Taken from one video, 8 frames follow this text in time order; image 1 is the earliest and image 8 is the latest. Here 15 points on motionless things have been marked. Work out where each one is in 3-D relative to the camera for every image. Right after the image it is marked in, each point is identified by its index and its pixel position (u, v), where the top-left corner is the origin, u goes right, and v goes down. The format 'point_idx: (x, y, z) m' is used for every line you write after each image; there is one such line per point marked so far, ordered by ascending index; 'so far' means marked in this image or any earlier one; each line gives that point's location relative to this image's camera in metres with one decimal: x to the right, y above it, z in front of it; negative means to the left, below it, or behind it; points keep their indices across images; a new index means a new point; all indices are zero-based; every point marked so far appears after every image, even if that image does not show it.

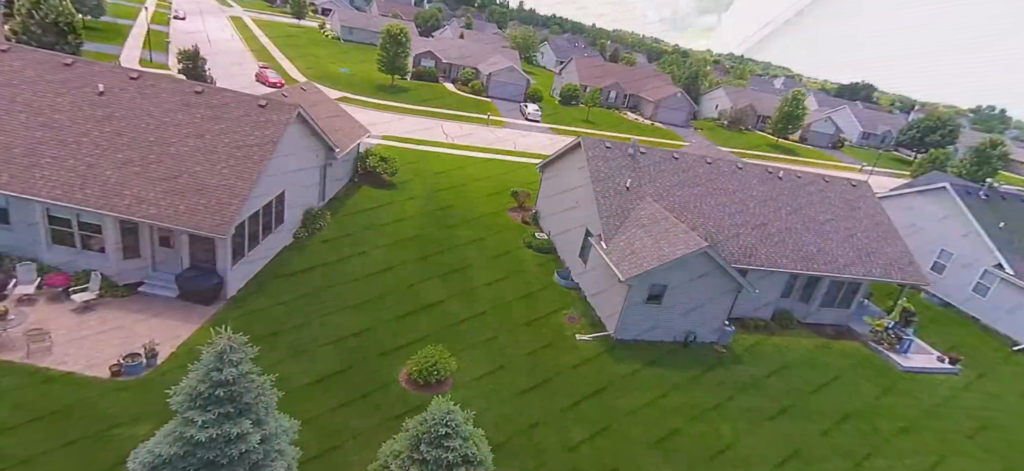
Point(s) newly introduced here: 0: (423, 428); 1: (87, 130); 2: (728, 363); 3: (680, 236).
0: (-1.8, -4.1, +10.4) m
1: (-14.1, +3.6, +16.5) m
2: (+8.4, -4.9, +18.9) m
3: (+6.5, -0.2, +18.5) m
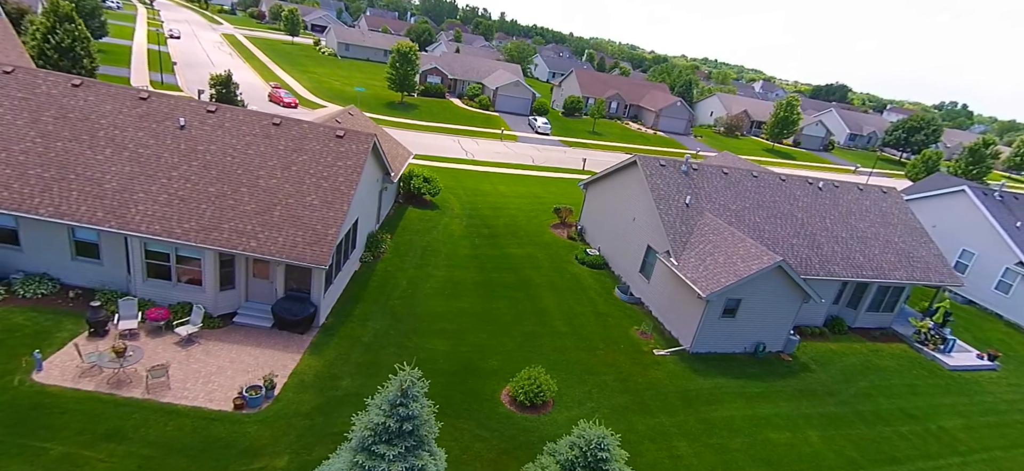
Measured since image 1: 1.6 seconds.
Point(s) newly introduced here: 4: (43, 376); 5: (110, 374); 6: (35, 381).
0: (+1.5, -4.7, +10.8) m
1: (-11.2, +2.4, +16.6) m
2: (+11.4, -5.4, +19.6) m
3: (+9.4, -0.7, +19.2) m
4: (-11.9, -3.6, +12.7) m
5: (-10.7, -3.7, +13.4) m
6: (-12.0, -3.6, +12.5) m
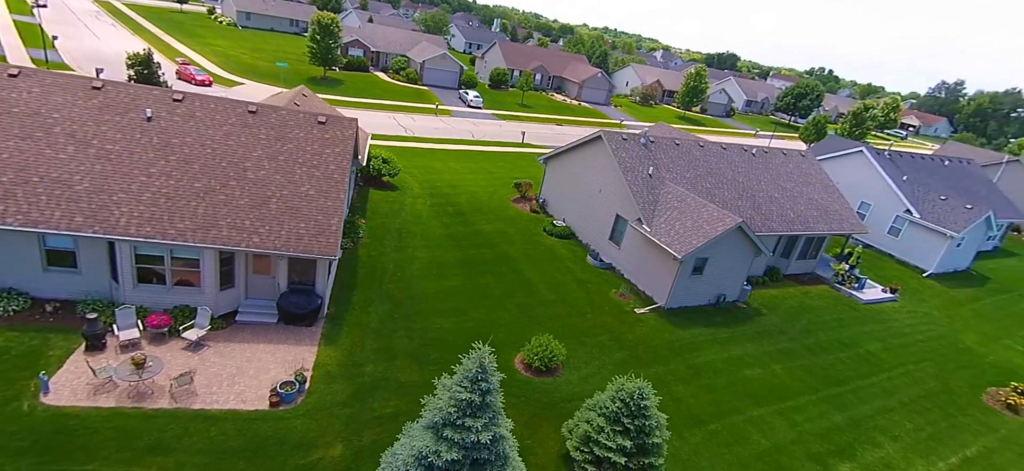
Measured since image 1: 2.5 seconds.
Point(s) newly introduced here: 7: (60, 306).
0: (+2.7, -4.2, +12.2) m
1: (-11.2, +2.4, +15.4) m
2: (+11.0, -3.7, +22.5) m
3: (+8.8, +0.8, +21.5) m
4: (-10.9, -3.8, +11.8) m
5: (-9.8, -3.8, +12.7) m
6: (-10.9, -3.9, +11.6) m
7: (-13.0, -2.1, +14.4) m
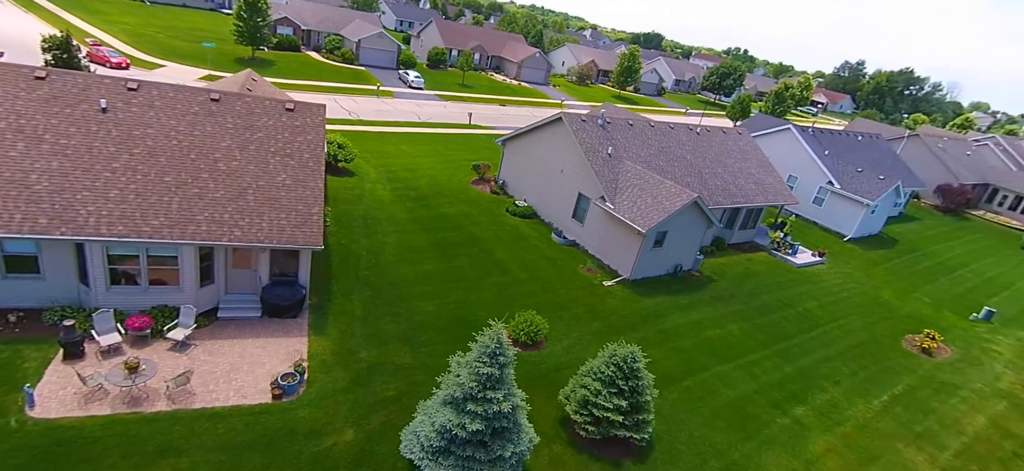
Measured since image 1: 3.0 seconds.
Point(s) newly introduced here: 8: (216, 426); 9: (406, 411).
0: (+2.8, -3.6, +13.4) m
1: (-11.7, +2.4, +14.5) m
2: (+9.7, -2.3, +24.6) m
3: (+7.4, +2.0, +23.1) m
4: (-10.6, -3.9, +11.2) m
5: (-9.7, -3.8, +12.2) m
6: (-10.6, -4.0, +11.0) m
7: (-13.2, -2.2, +13.4) m
8: (-7.1, -4.6, +11.9) m
9: (-2.9, -4.8, +13.6) m
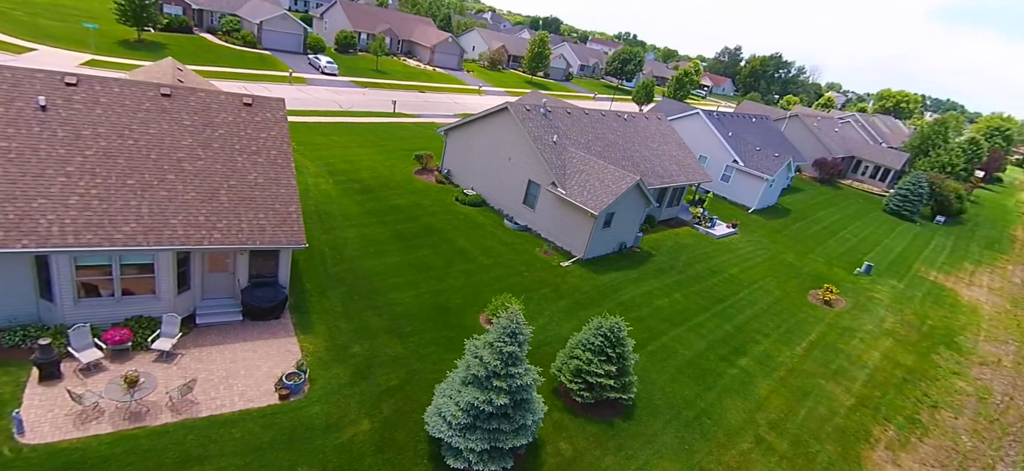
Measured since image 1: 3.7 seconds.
0: (+2.8, -3.1, +14.9) m
1: (-12.0, +2.1, +13.2) m
2: (+7.4, -1.1, +27.2) m
3: (+5.2, +3.1, +25.2) m
4: (-10.0, -4.2, +10.4) m
5: (-9.3, -4.1, +11.5) m
6: (-10.0, -4.3, +10.2) m
7: (-13.0, -2.6, +12.0) m
8: (-6.7, -4.7, +11.7) m
9: (-2.9, -4.7, +14.2) m
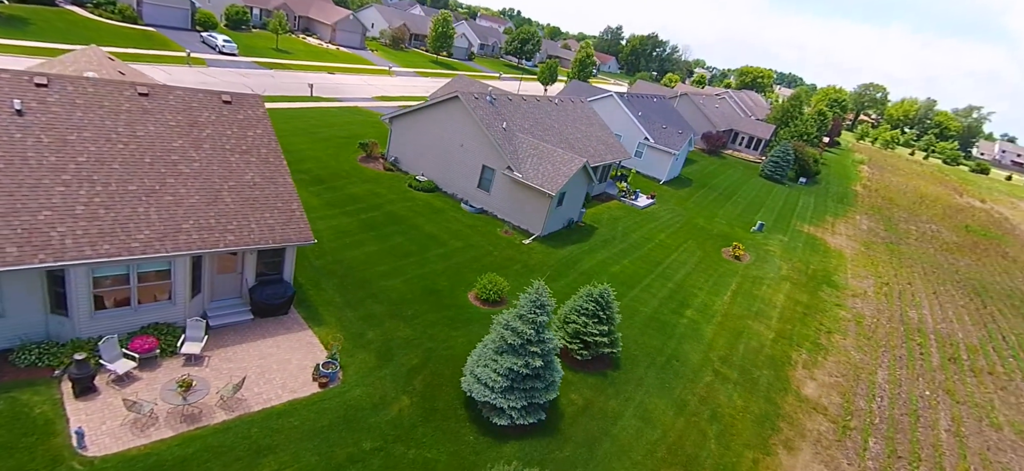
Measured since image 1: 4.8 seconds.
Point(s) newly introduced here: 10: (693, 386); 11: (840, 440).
0: (+2.9, -2.3, +17.3) m
1: (-11.5, +1.8, +12.4) m
2: (+4.8, +0.4, +30.1) m
3: (+2.9, +4.3, +27.5) m
4: (-8.6, -4.5, +10.4) m
5: (-8.1, -4.2, +11.6) m
6: (-8.5, -4.6, +10.2) m
7: (-12.0, -3.0, +11.3) m
8: (-5.6, -4.7, +12.3) m
9: (-2.3, -4.3, +15.5) m
10: (+6.6, -5.5, +18.1) m
11: (+11.1, -7.0, +16.8) m
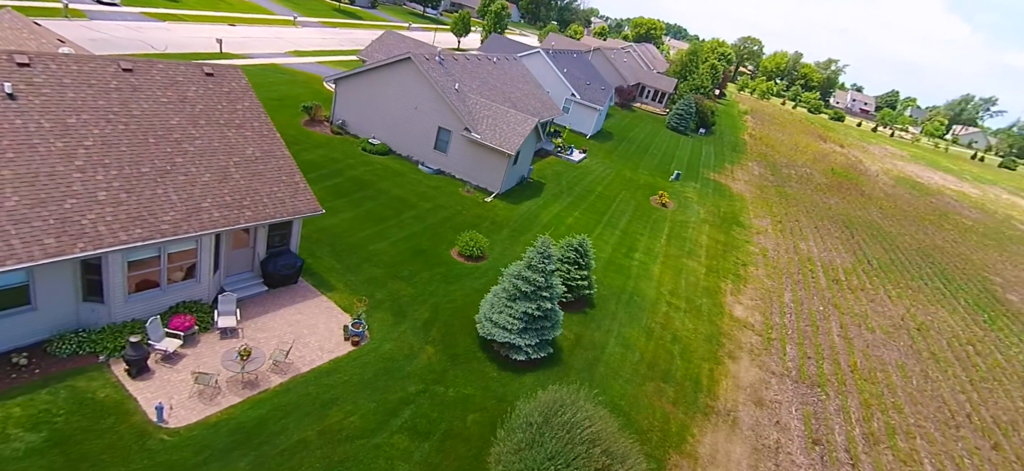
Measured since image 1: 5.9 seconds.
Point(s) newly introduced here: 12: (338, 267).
0: (+2.5, -0.6, +19.7) m
1: (-10.8, +2.2, +11.9) m
2: (+1.9, +3.3, +32.4) m
3: (+0.3, +6.9, +29.1) m
4: (-7.4, -4.1, +11.1) m
5: (-7.1, -3.7, +12.4) m
6: (-7.3, -4.2, +10.9) m
7: (-10.9, -2.7, +11.2) m
8: (-4.7, -3.9, +13.6) m
9: (-2.2, -3.1, +17.2) m
10: (+6.2, -3.5, +21.5) m
11: (+10.9, -4.8, +21.2) m
12: (-6.5, -1.2, +18.5) m
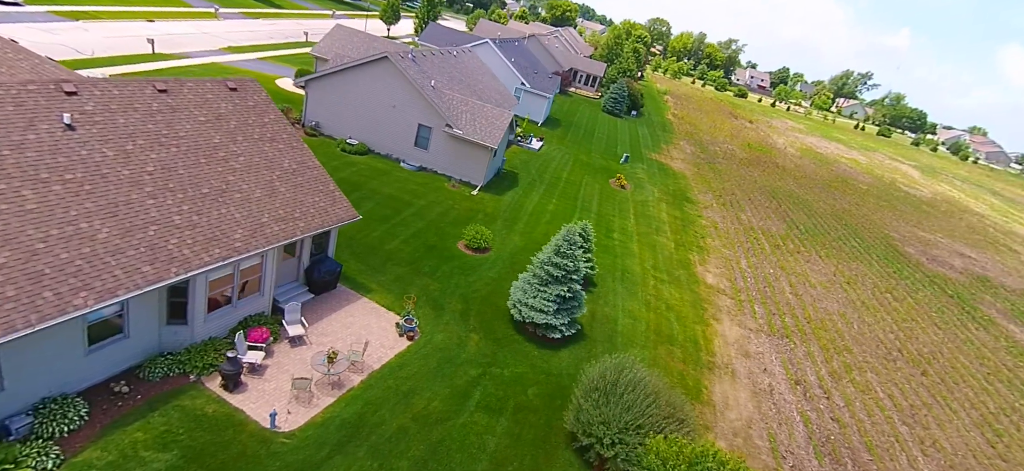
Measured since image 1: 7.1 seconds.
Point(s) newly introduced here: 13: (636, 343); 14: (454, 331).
0: (+3.0, -0.1, +21.7) m
1: (-9.2, +1.6, +12.0) m
2: (+0.2, +4.2, +34.0) m
3: (-1.1, +7.5, +30.4) m
4: (-5.3, -4.4, +11.9) m
5: (-5.3, -4.0, +13.2) m
6: (-5.1, -4.5, +11.8) m
7: (-8.9, -3.3, +11.4) m
8: (-3.1, -4.0, +14.7) m
9: (-1.1, -2.9, +18.7) m
10: (+6.5, -2.6, +24.1) m
11: (+11.3, -3.6, +24.6) m
12: (-5.7, -1.3, +19.2) m
13: (+4.8, -4.2, +19.4) m
14: (-2.0, -3.3, +17.1) m
